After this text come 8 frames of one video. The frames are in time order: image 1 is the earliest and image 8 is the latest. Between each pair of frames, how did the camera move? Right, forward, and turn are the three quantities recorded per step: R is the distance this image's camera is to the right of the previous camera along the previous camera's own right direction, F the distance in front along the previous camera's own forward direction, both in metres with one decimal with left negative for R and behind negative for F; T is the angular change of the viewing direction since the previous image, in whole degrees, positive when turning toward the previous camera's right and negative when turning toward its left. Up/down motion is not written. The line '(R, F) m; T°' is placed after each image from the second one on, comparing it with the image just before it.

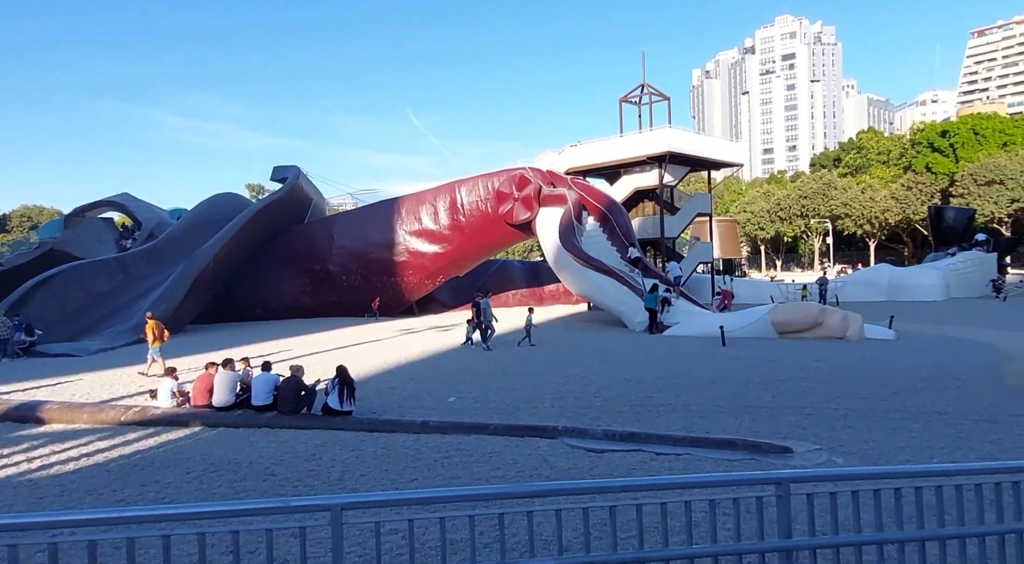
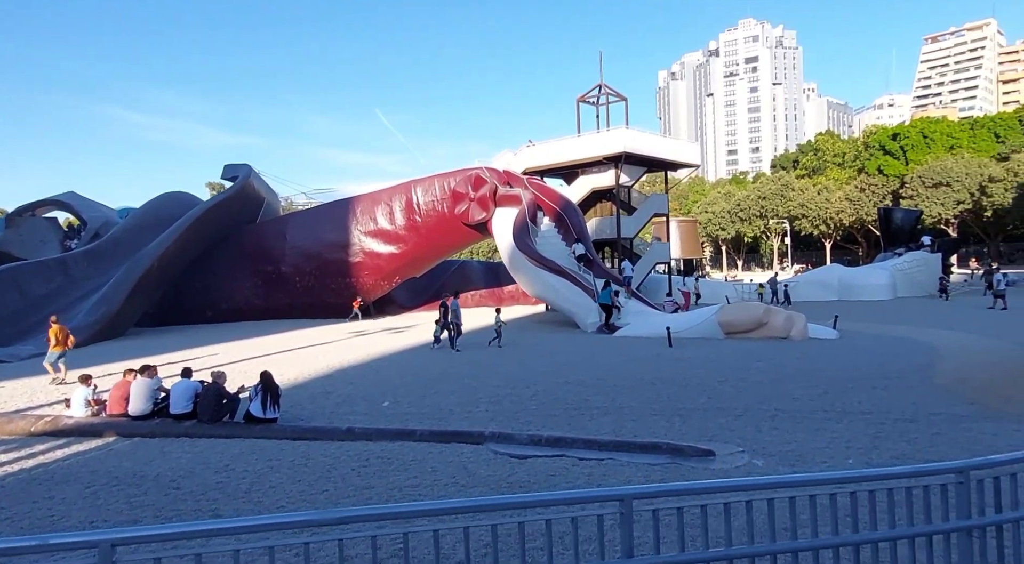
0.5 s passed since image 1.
(+0.4, +0.1) m; +3°
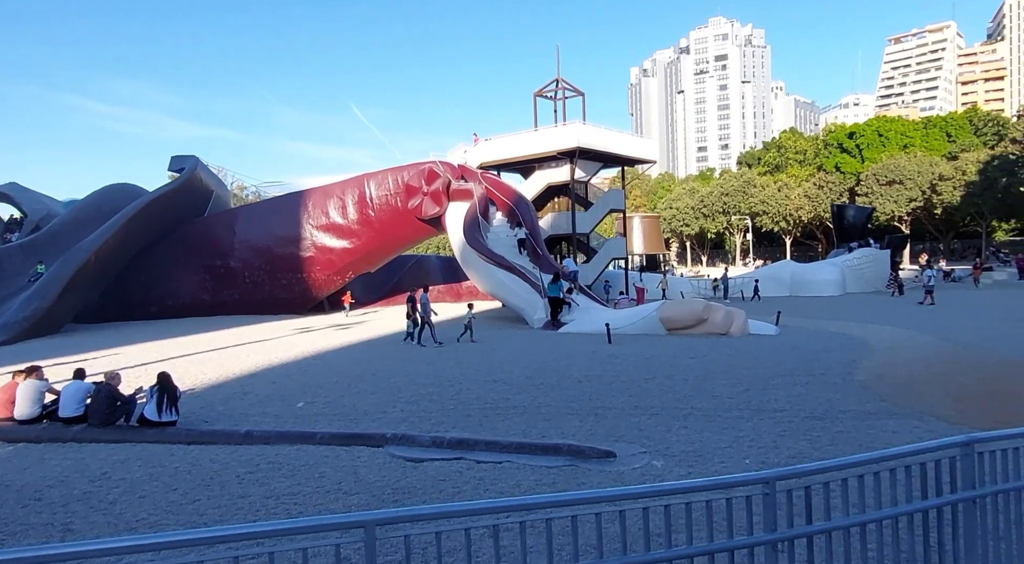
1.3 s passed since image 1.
(+0.7, +0.2) m; +2°
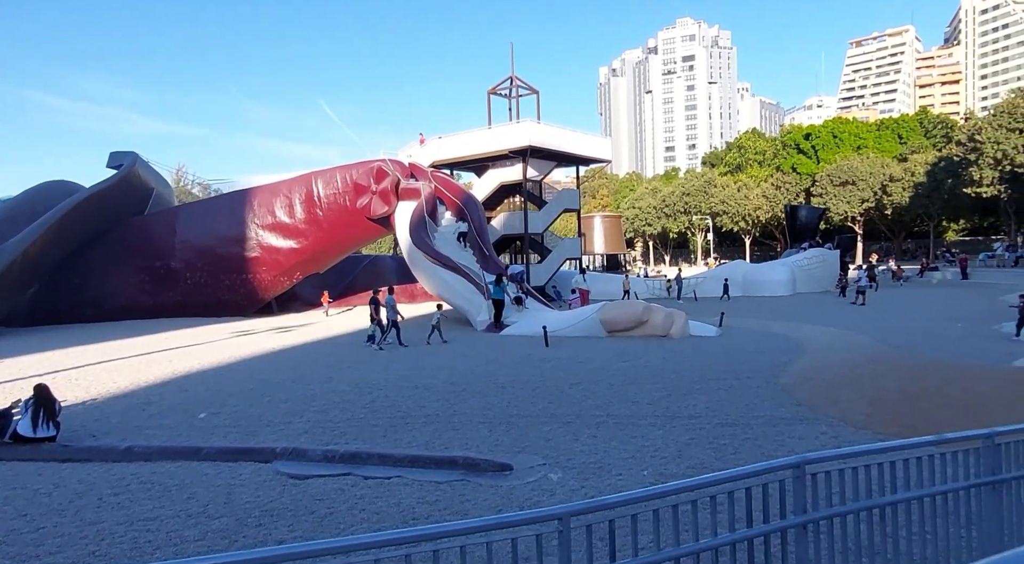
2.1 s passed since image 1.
(+0.7, +0.3) m; +3°
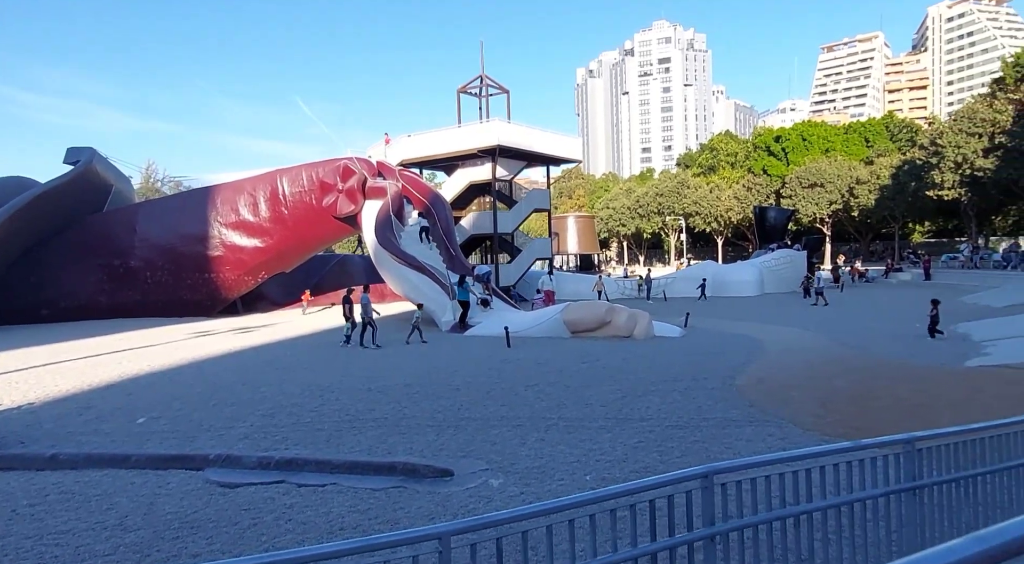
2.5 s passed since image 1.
(+0.3, +0.1) m; +2°
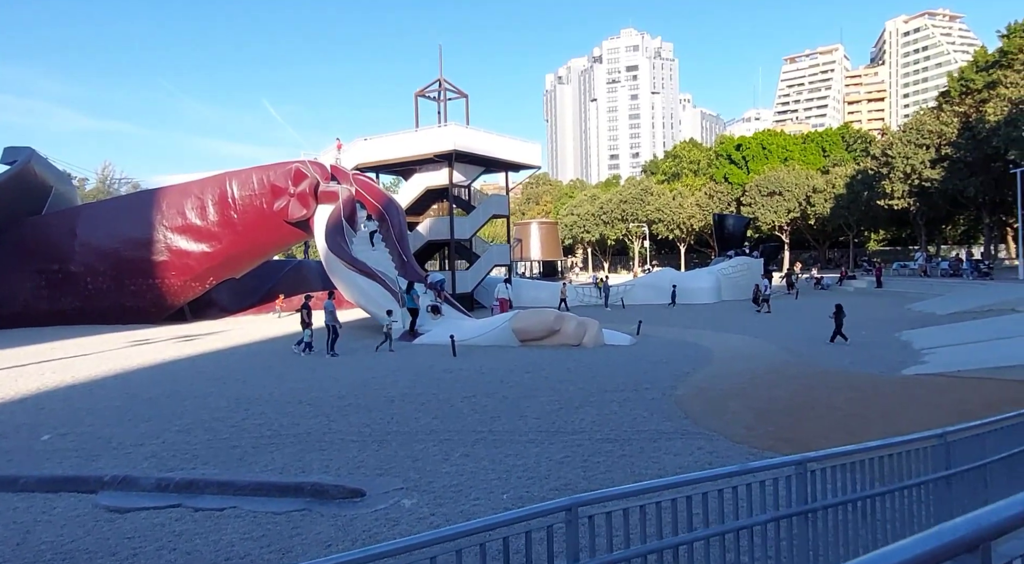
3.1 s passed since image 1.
(+0.5, +0.2) m; +3°
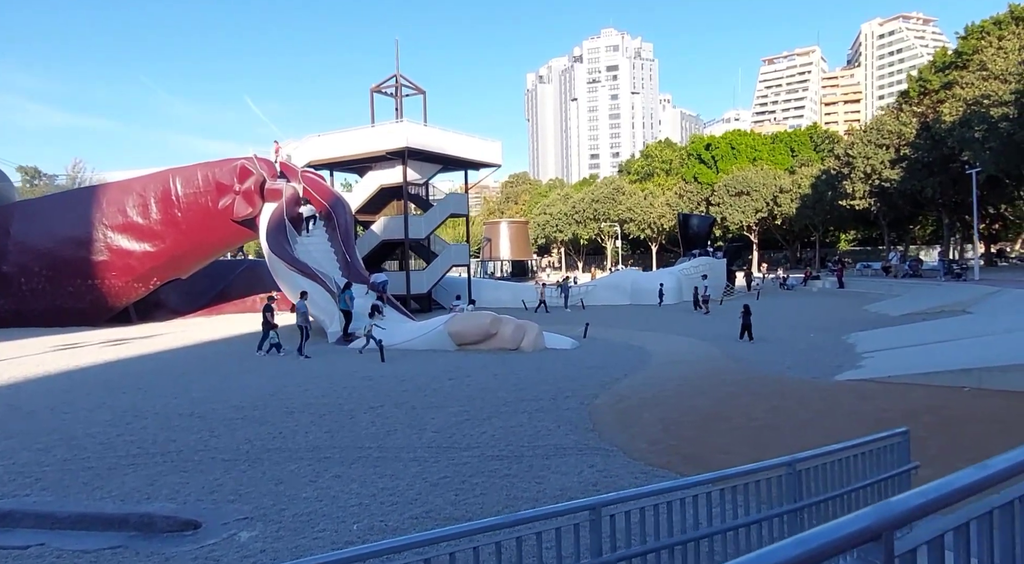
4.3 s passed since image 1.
(+1.0, +0.5) m; +2°
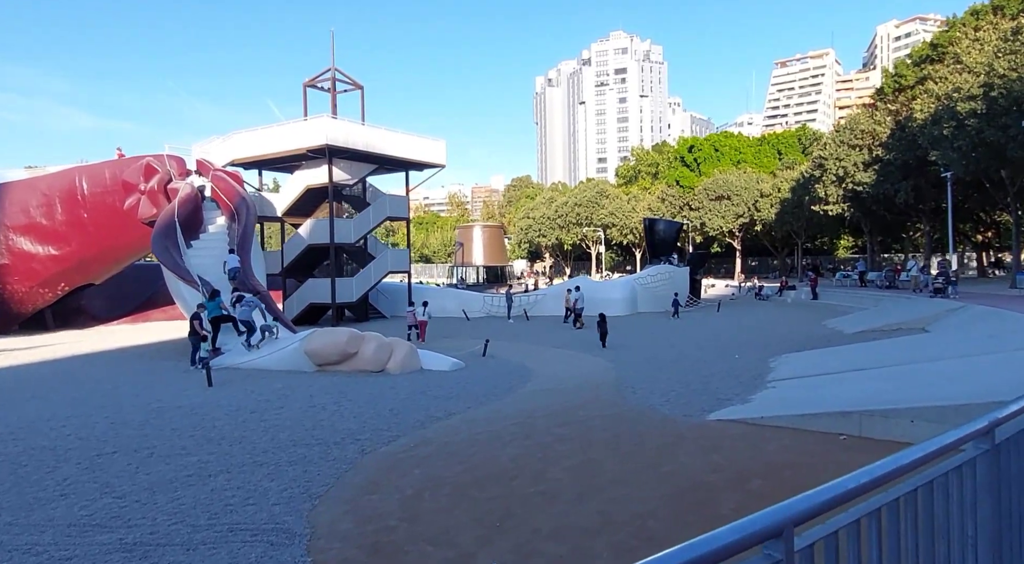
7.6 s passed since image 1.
(+2.8, +1.8) m; -1°
